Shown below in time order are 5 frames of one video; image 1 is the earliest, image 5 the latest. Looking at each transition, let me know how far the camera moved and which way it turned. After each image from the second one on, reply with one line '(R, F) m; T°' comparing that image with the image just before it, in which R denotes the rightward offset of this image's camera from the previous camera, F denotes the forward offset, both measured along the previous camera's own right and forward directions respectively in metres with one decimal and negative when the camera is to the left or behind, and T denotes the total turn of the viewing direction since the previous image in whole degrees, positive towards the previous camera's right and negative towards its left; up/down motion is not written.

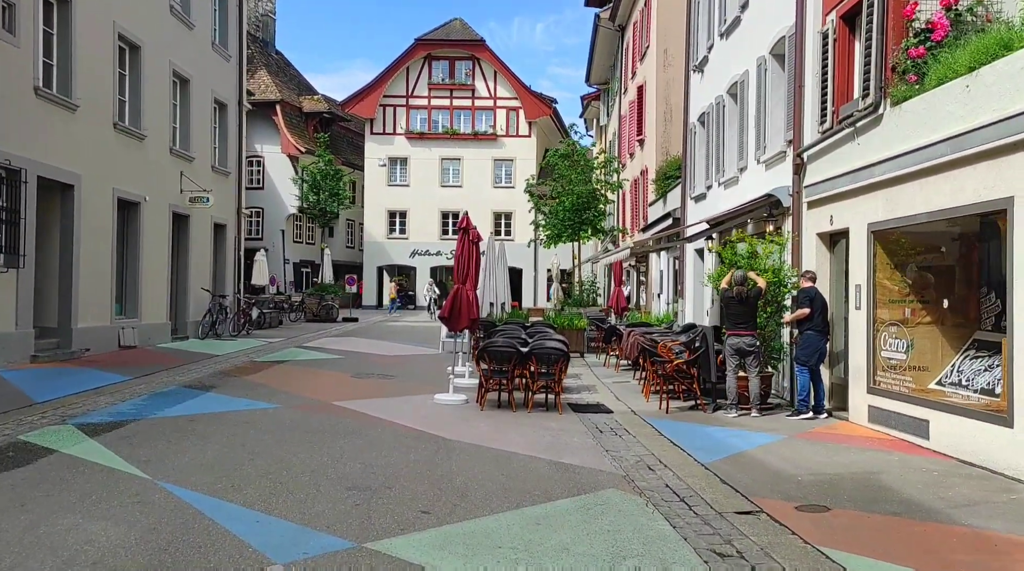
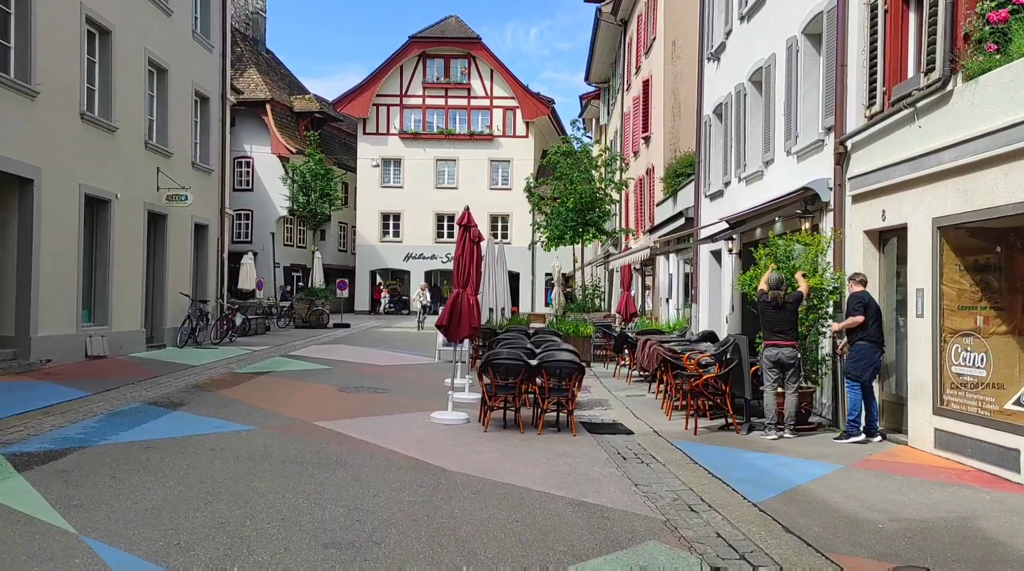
(-0.2, +1.4) m; 0°
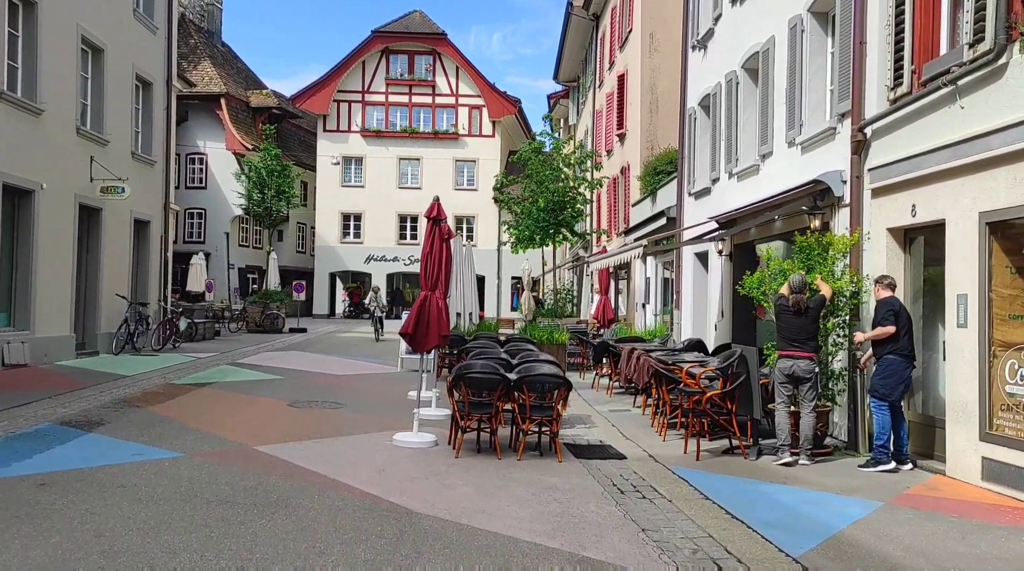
(-0.1, +1.4) m; +2°
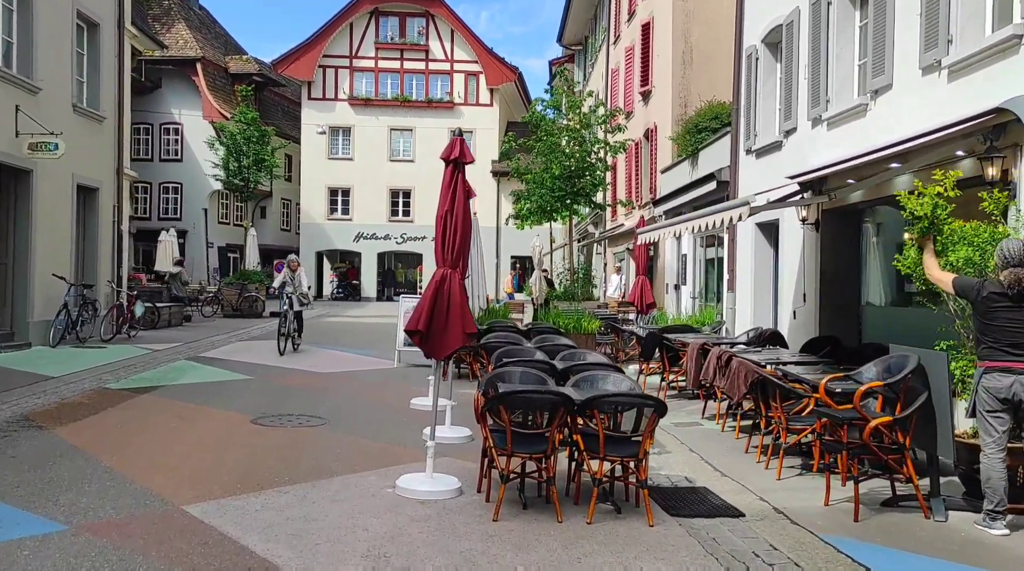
(-0.5, +3.1) m; +1°
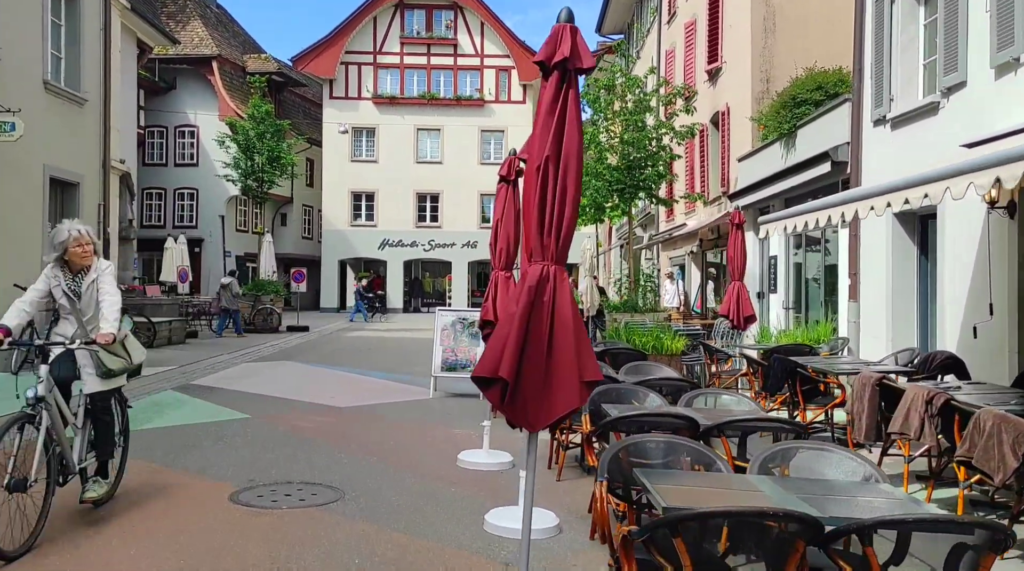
(-0.5, +3.0) m; -2°
